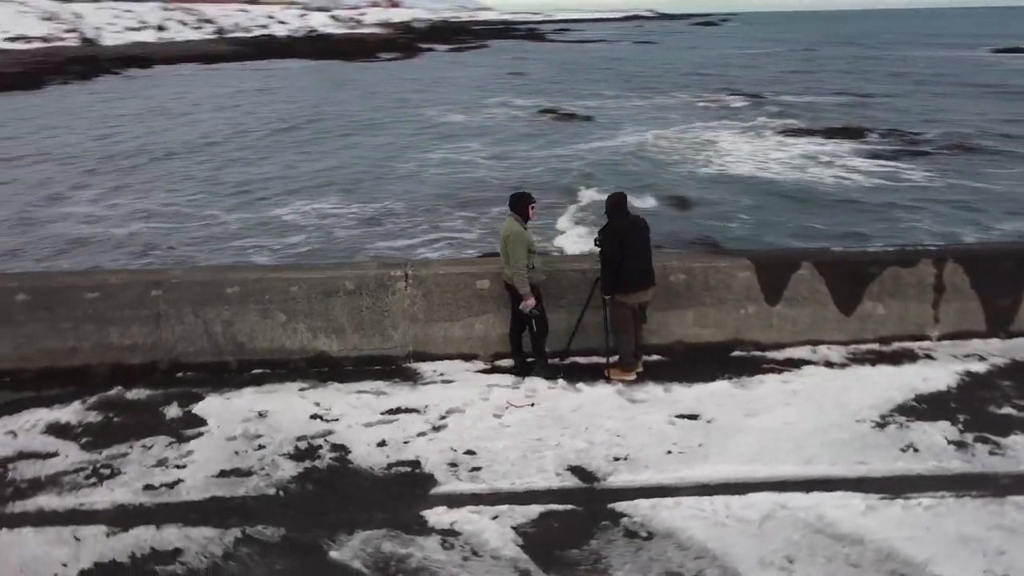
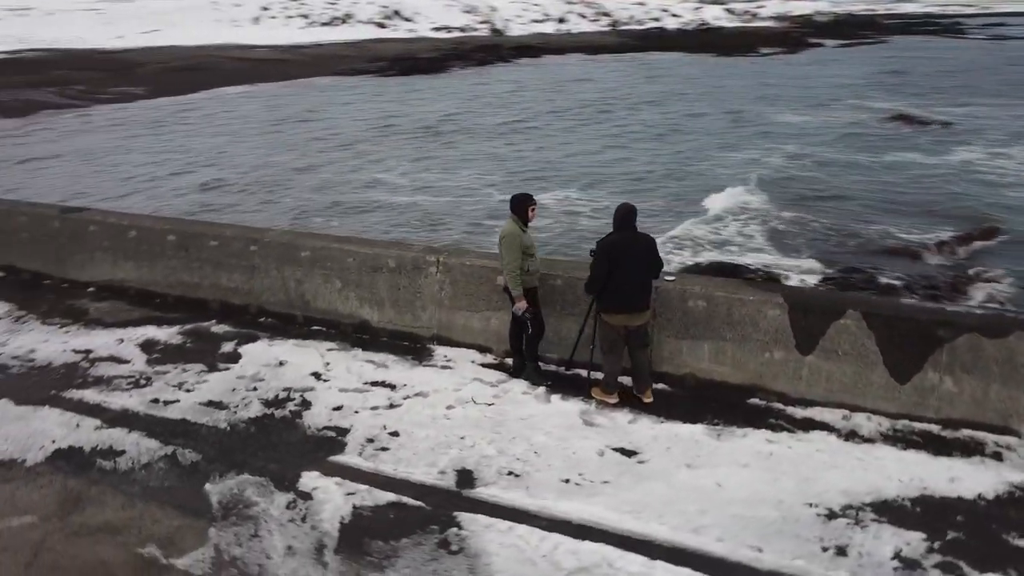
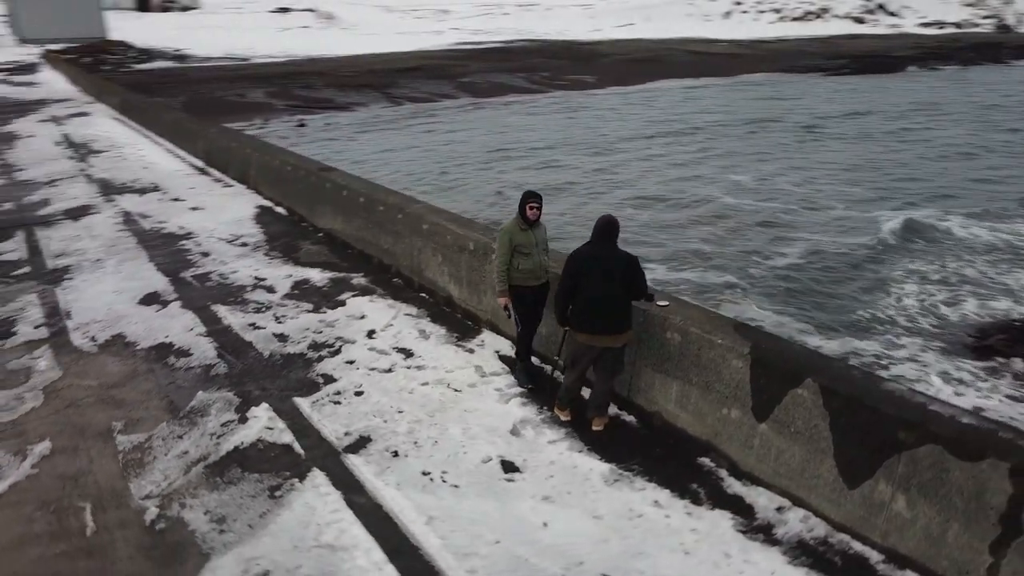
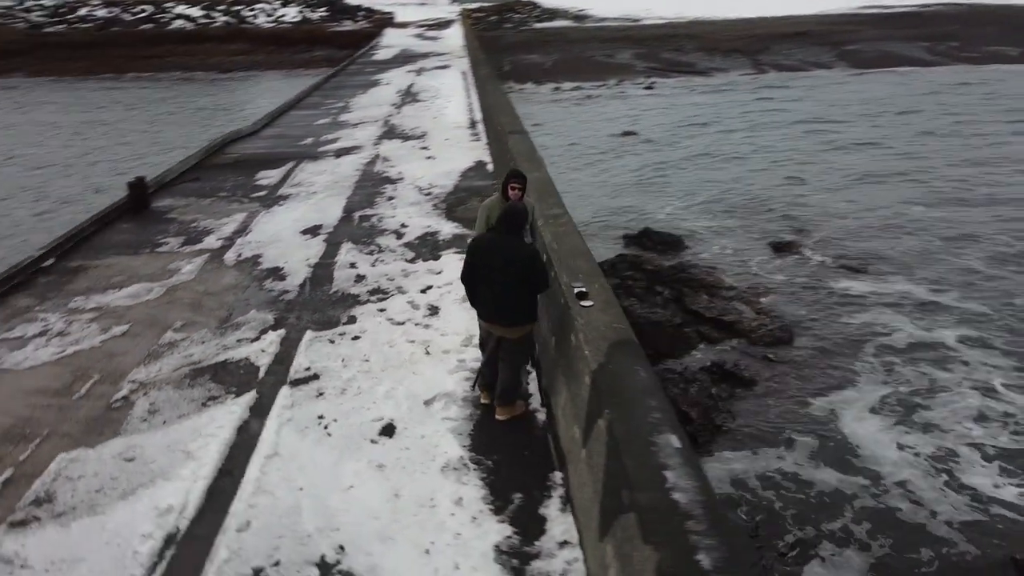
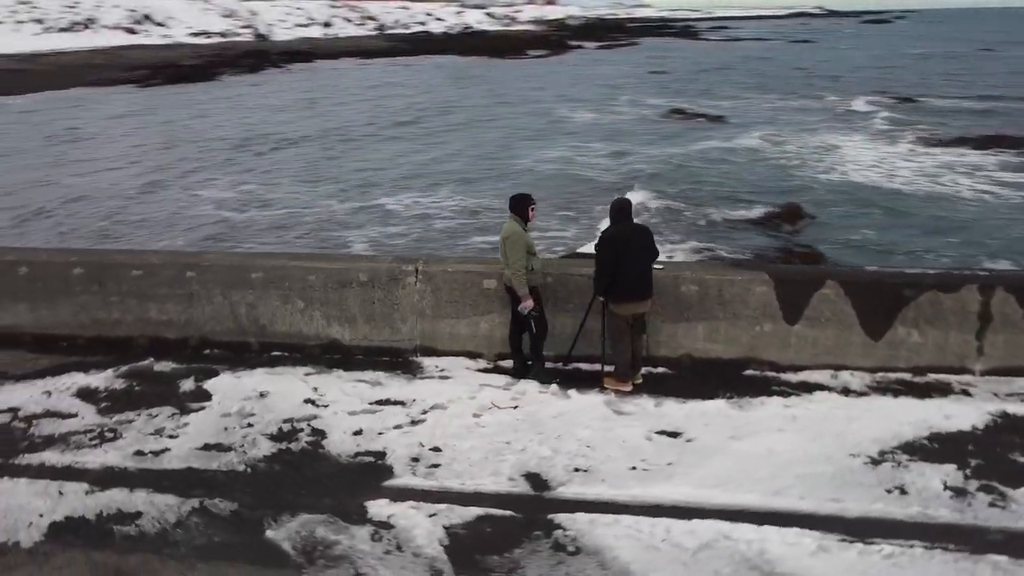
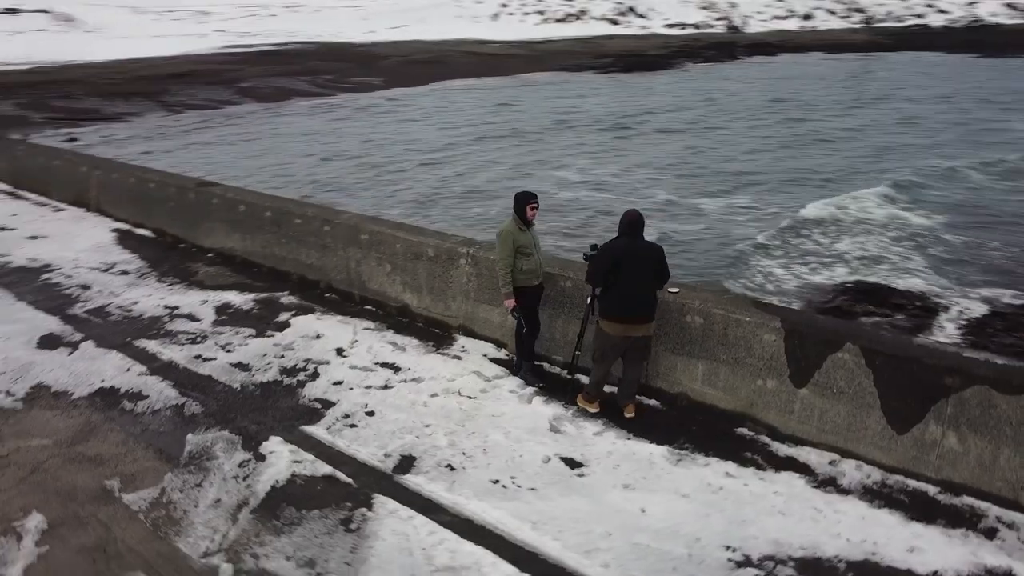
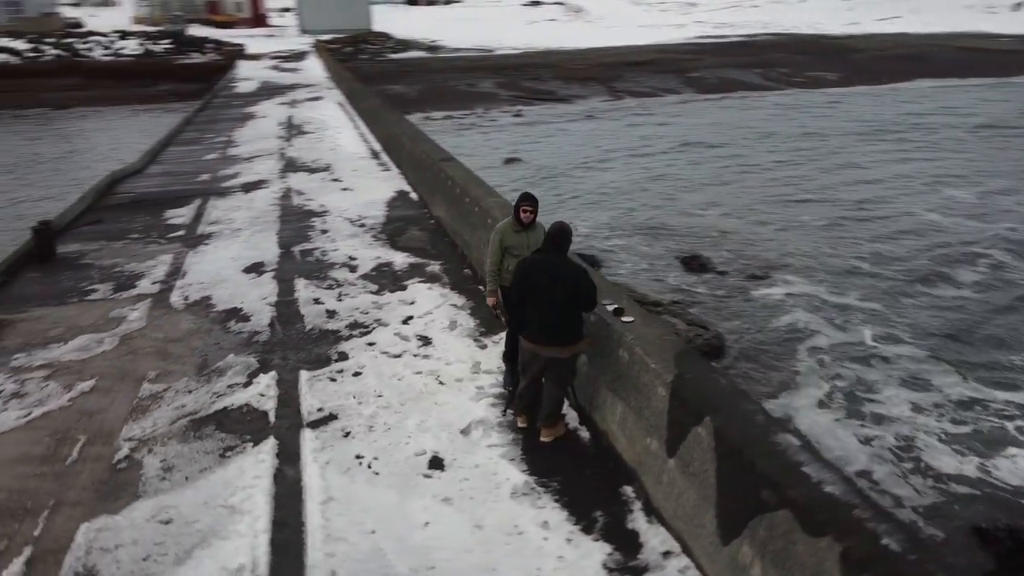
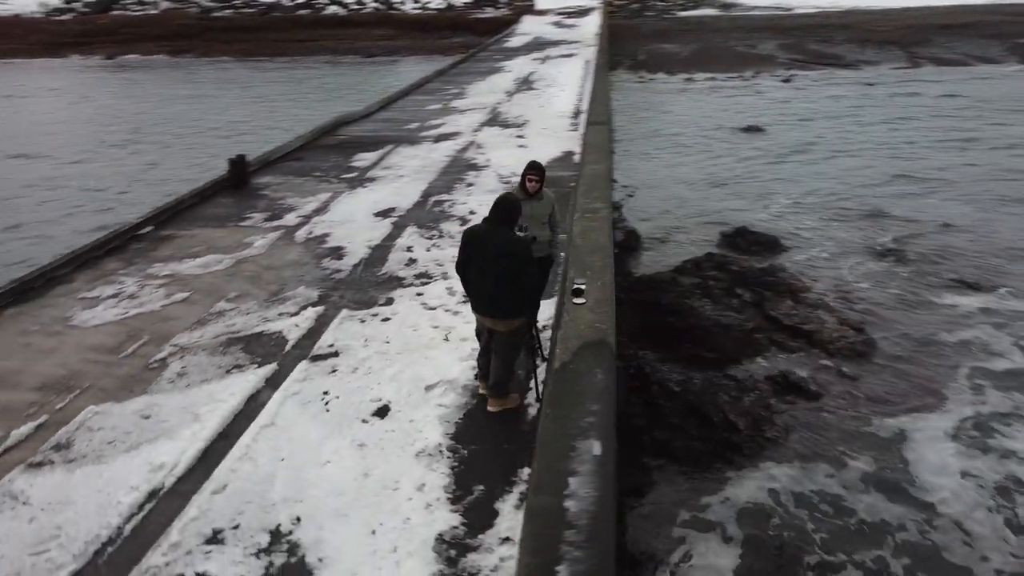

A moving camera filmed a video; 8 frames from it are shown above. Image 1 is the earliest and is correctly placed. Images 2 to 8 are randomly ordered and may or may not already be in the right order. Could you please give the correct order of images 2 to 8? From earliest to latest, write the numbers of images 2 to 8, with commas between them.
5, 2, 6, 3, 7, 4, 8
